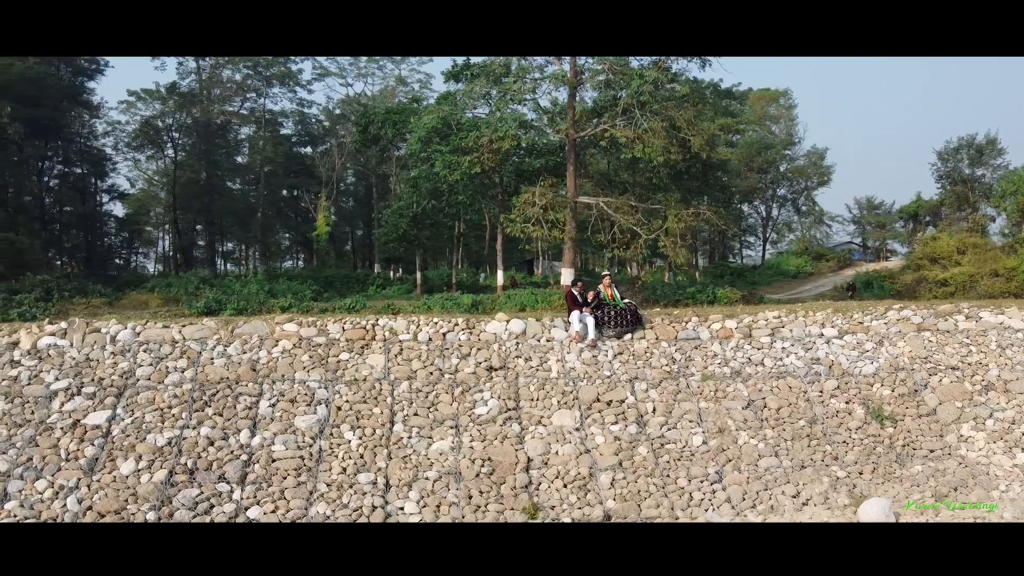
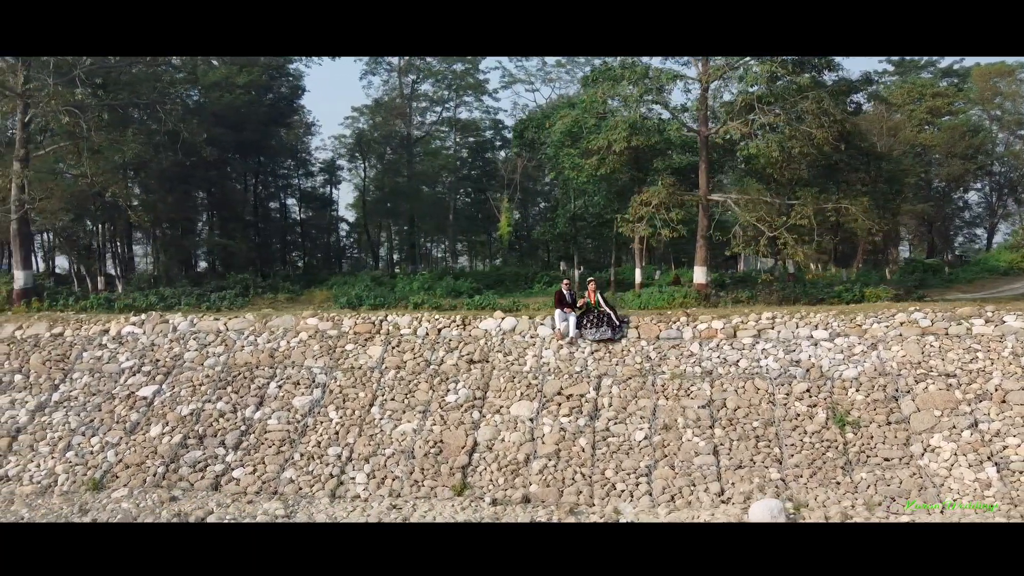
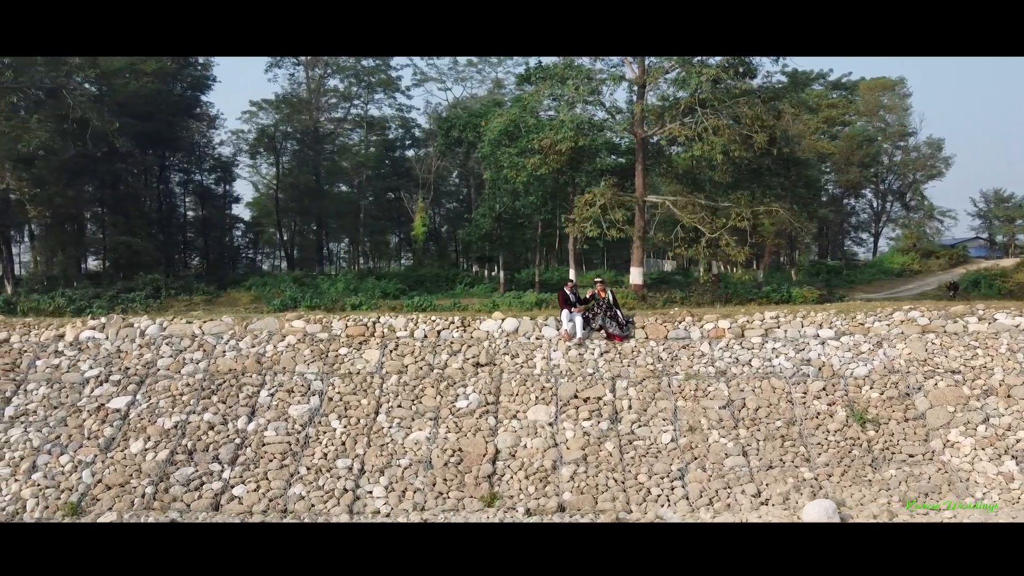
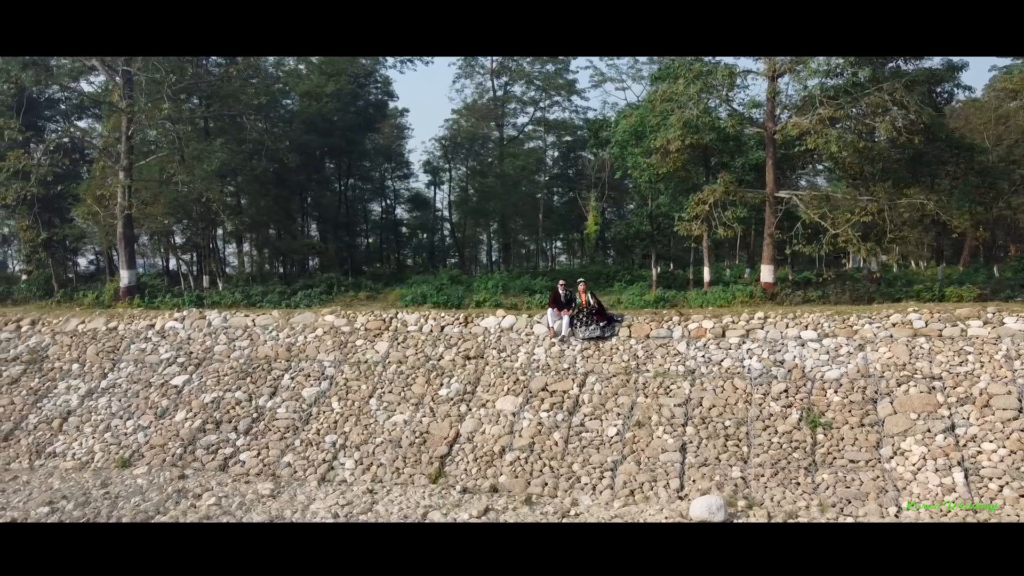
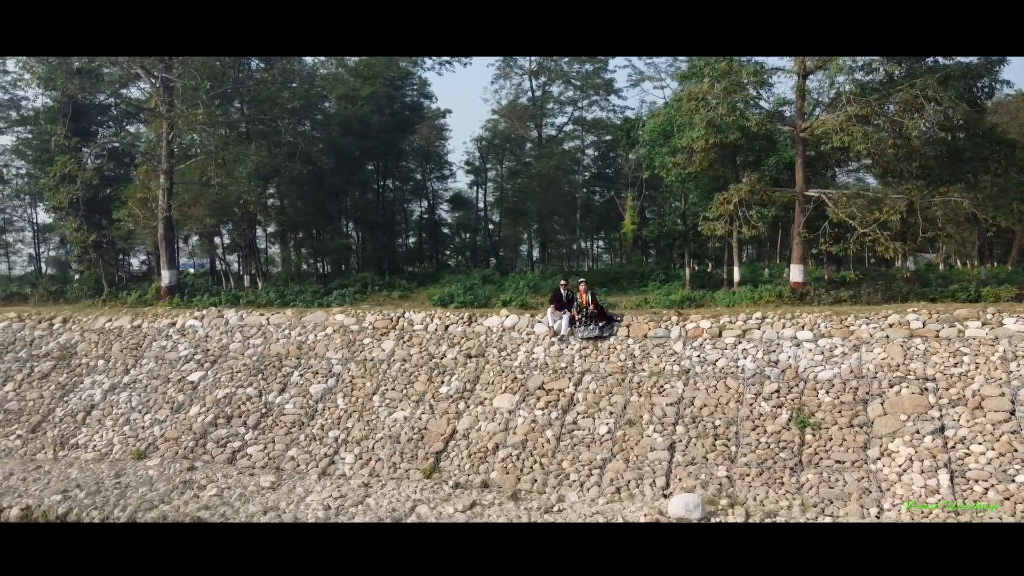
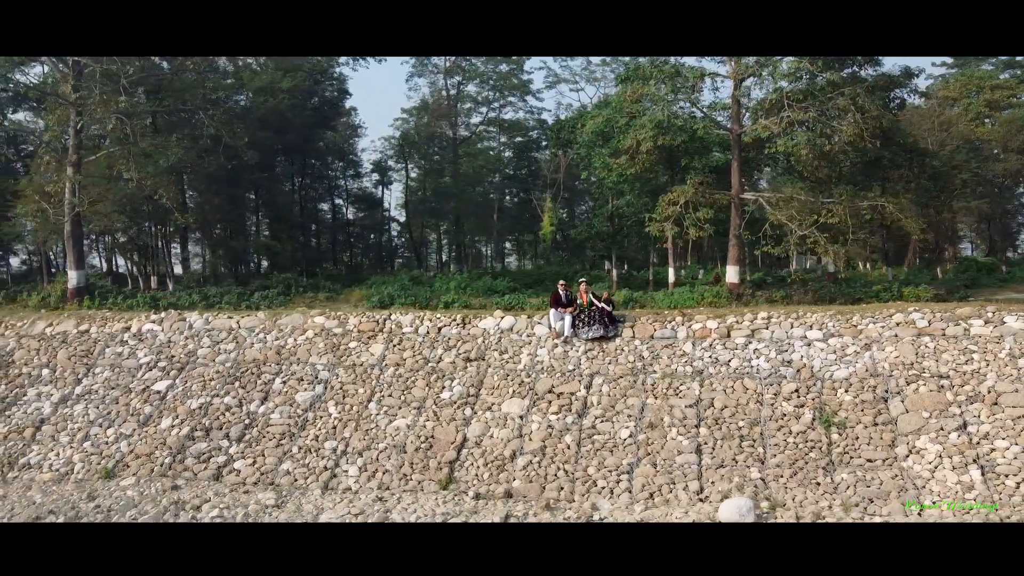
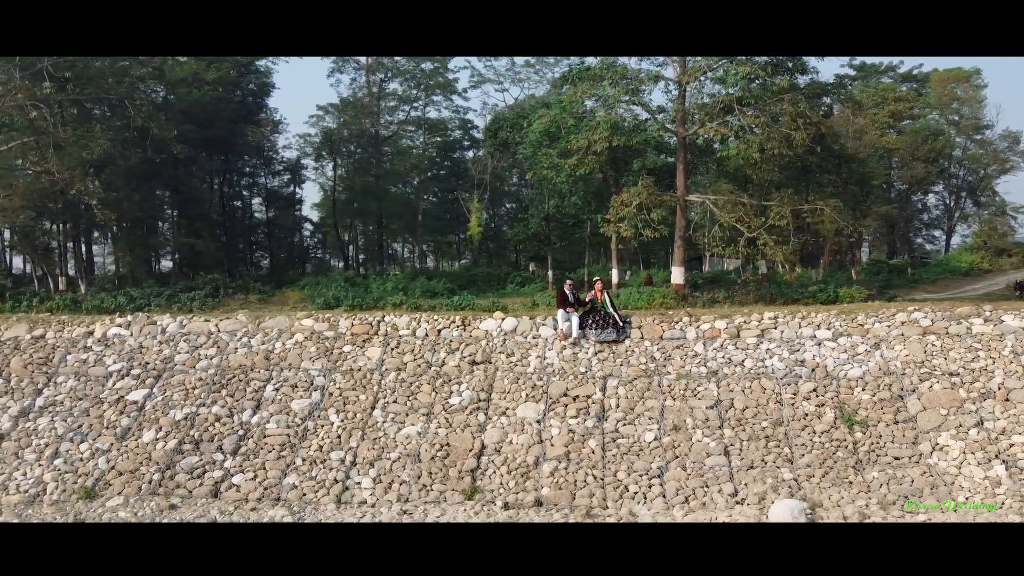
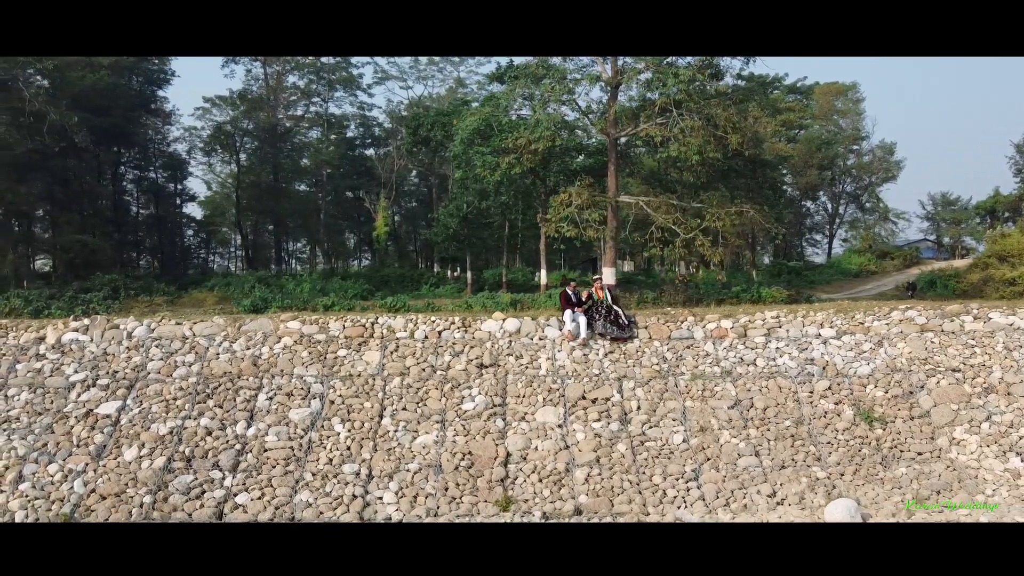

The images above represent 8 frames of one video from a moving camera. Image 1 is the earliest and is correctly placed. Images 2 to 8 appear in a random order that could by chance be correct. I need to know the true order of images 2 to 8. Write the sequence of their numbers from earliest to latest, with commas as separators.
8, 3, 7, 2, 6, 4, 5
